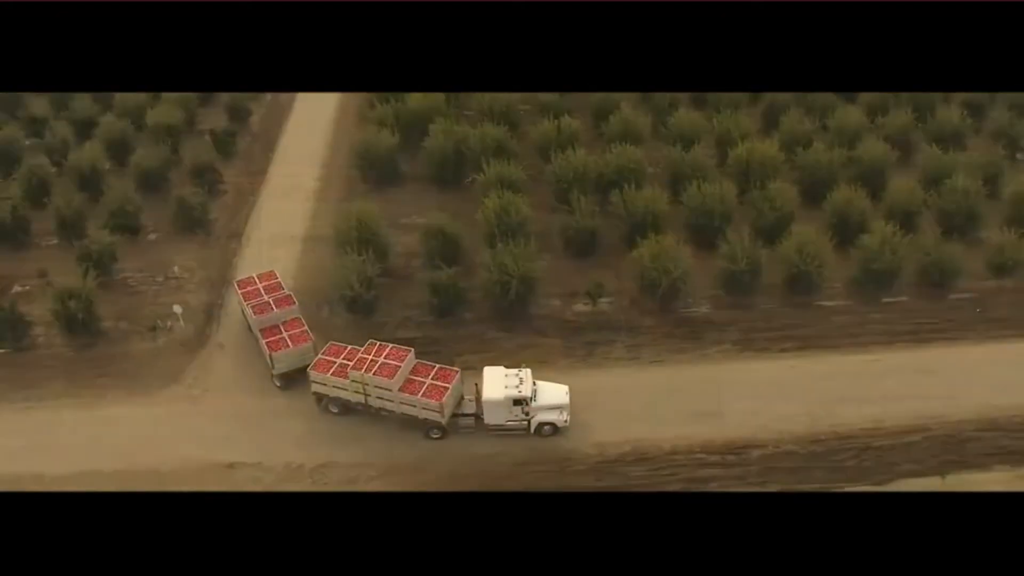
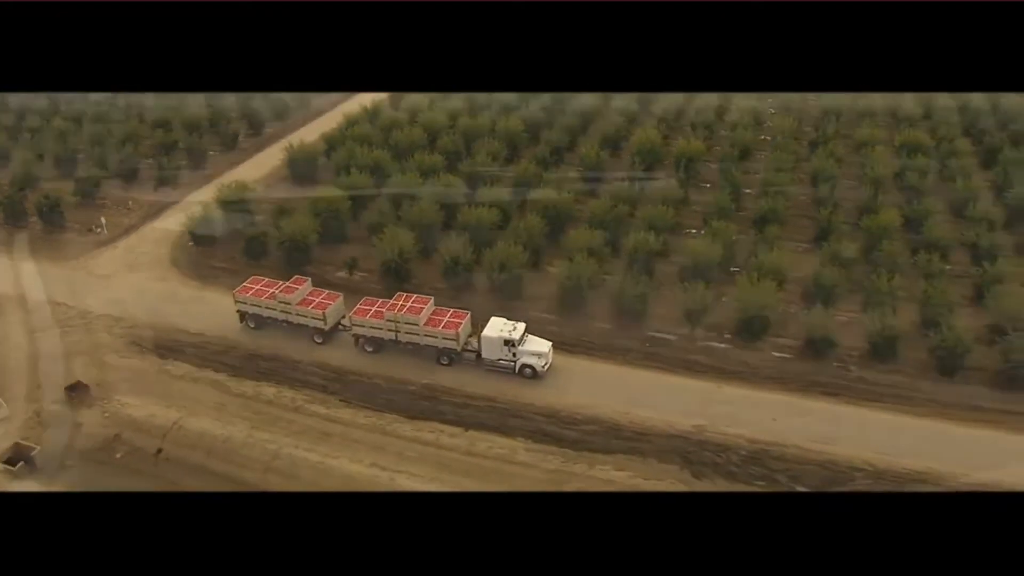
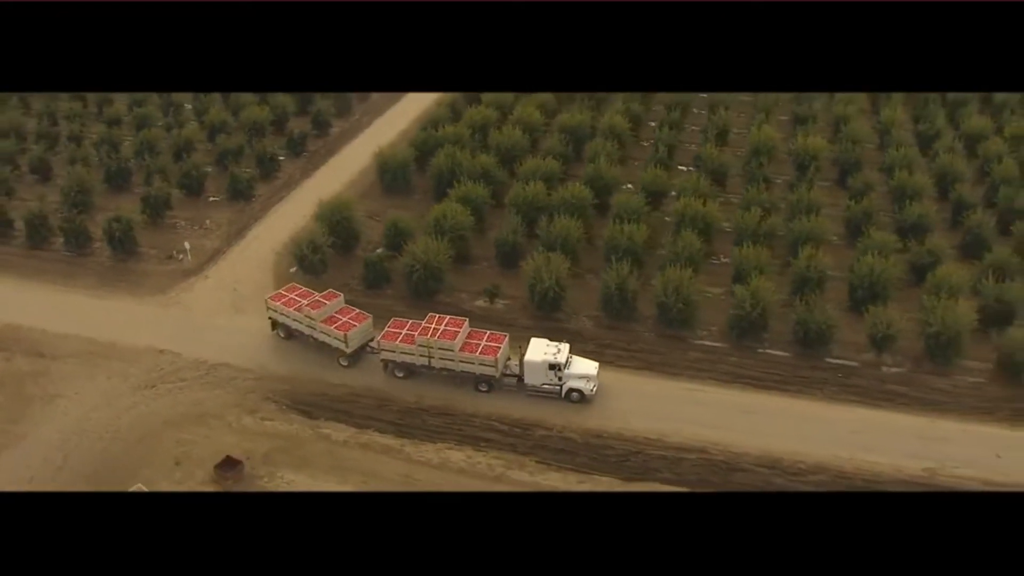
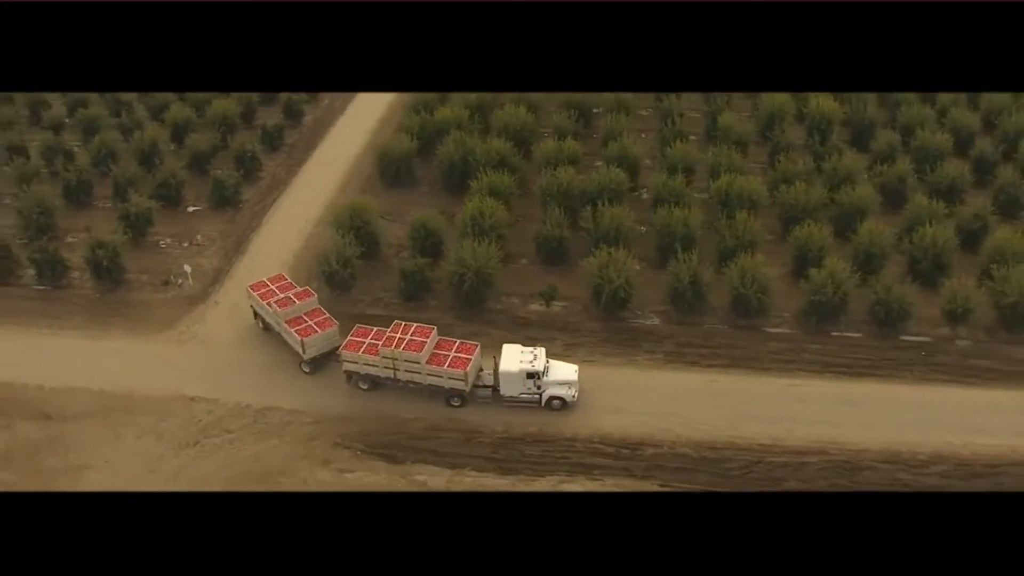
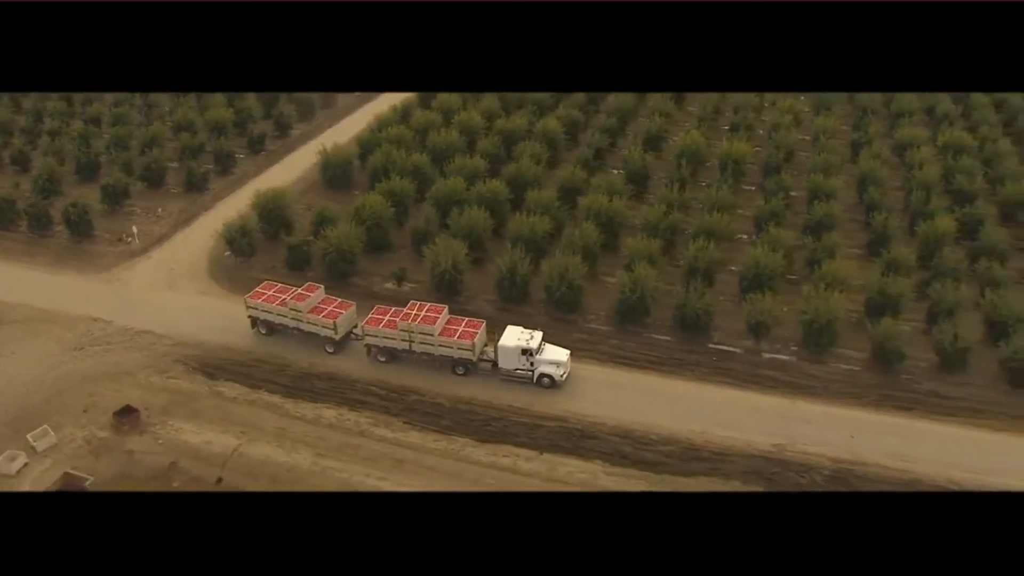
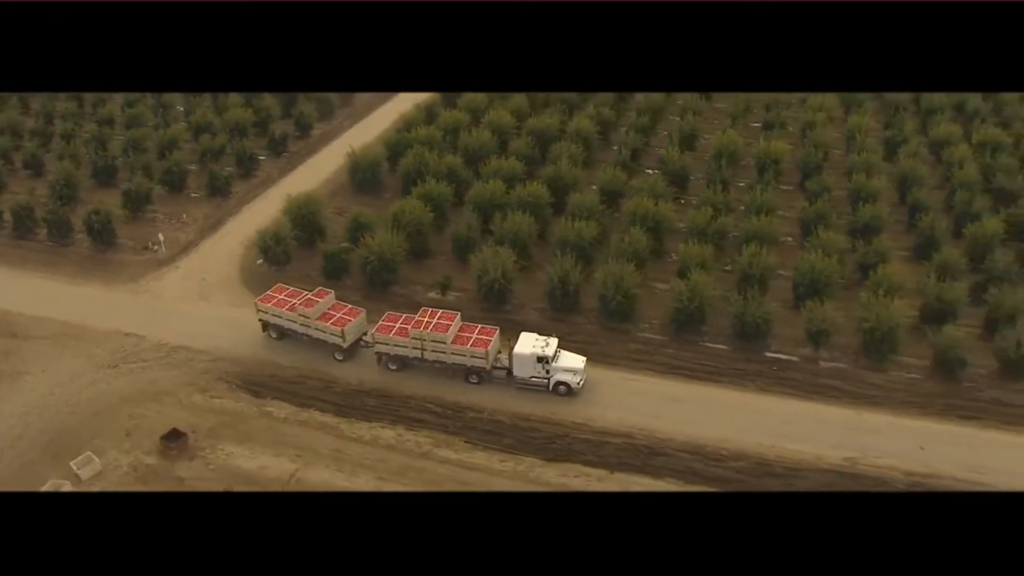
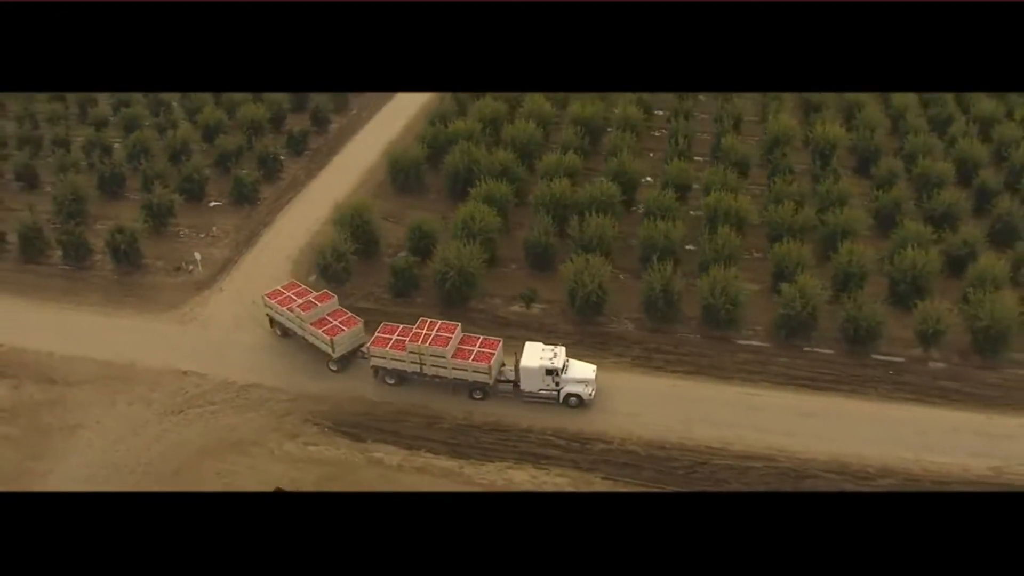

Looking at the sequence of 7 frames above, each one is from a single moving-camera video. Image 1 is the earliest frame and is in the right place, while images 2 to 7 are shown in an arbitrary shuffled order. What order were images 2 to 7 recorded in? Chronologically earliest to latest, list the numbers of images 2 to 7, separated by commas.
4, 7, 3, 6, 5, 2
